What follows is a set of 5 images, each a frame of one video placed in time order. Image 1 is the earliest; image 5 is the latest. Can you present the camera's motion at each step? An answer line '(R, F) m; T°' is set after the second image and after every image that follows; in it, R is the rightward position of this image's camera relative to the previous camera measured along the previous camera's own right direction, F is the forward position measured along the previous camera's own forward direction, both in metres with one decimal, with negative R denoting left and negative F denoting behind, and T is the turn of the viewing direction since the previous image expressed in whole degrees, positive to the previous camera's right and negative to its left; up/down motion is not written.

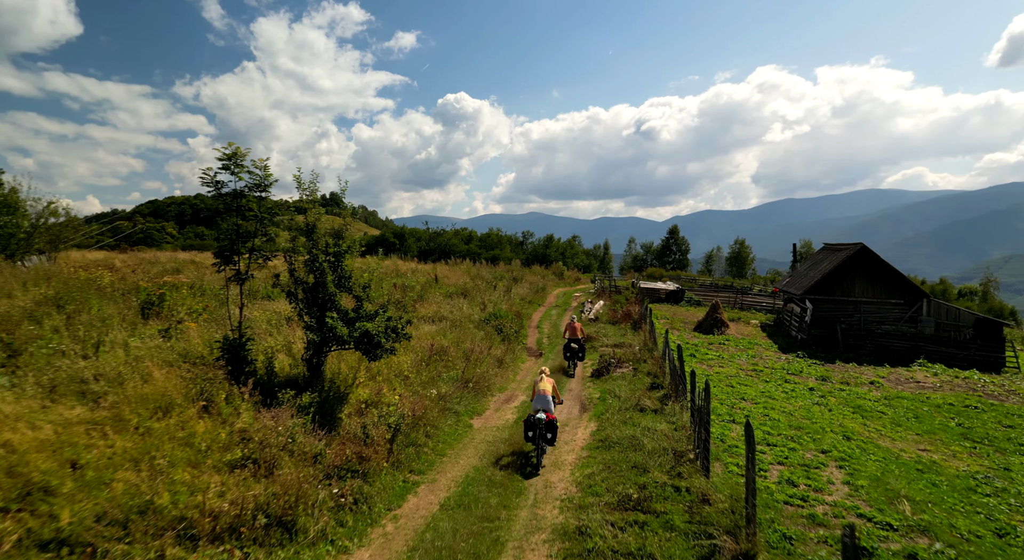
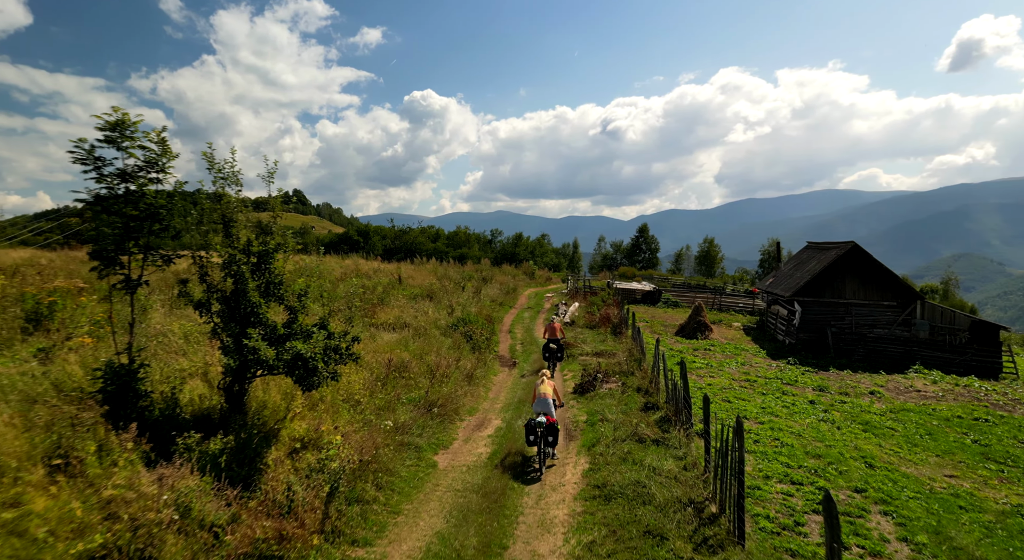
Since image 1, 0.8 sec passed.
(-0.1, +2.7) m; +3°
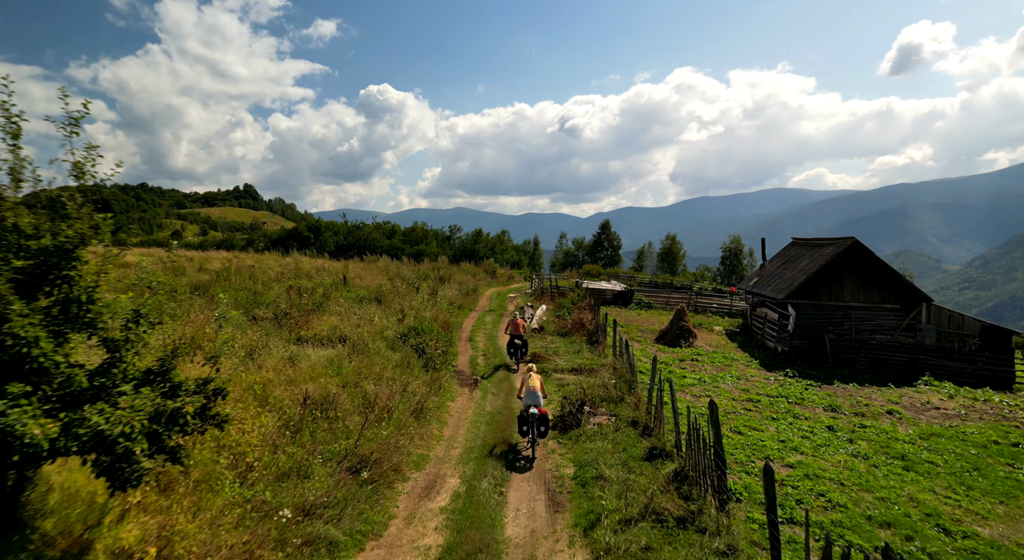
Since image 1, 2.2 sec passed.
(0.0, +4.2) m; +4°
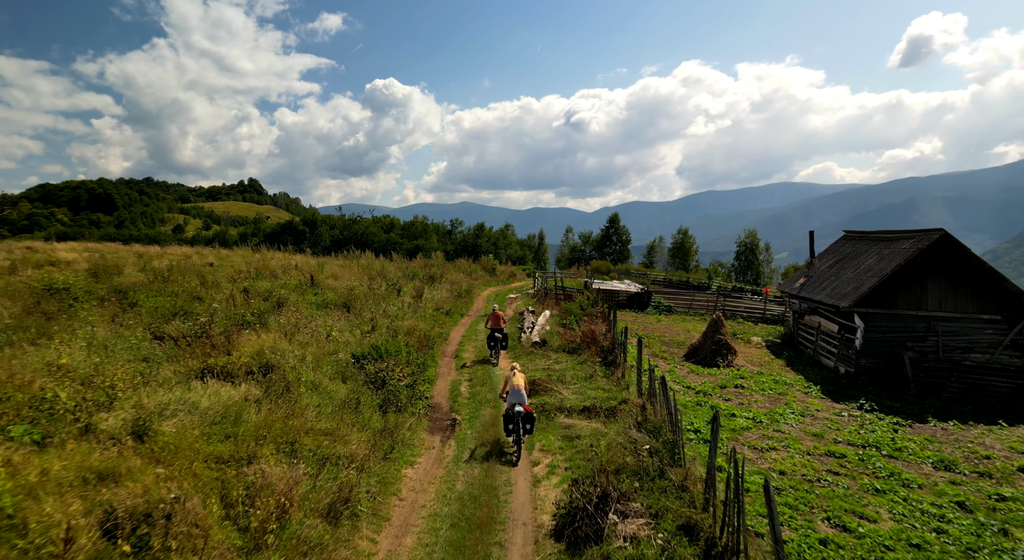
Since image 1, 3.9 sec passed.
(+0.4, +5.7) m; -1°
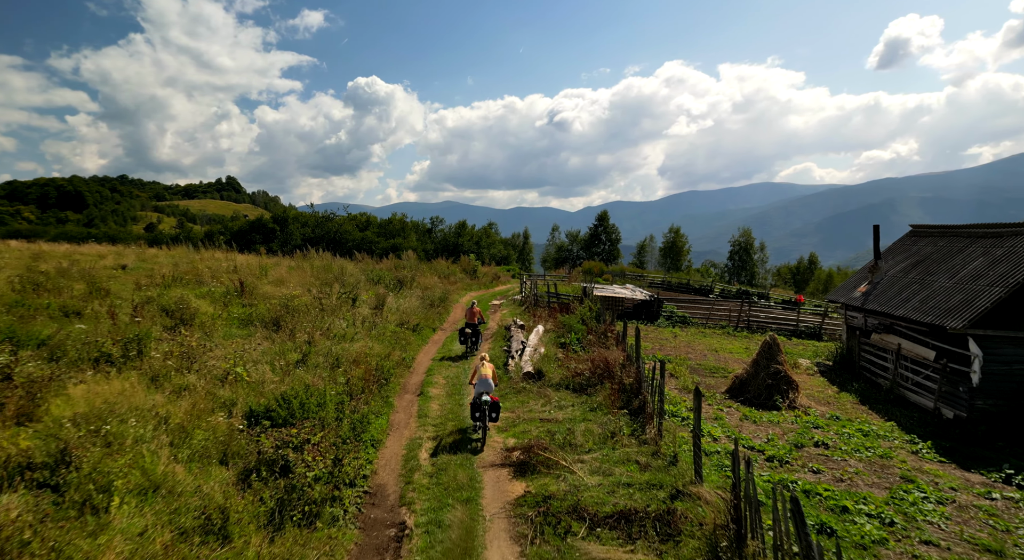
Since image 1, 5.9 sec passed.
(0.0, +6.3) m; +2°
